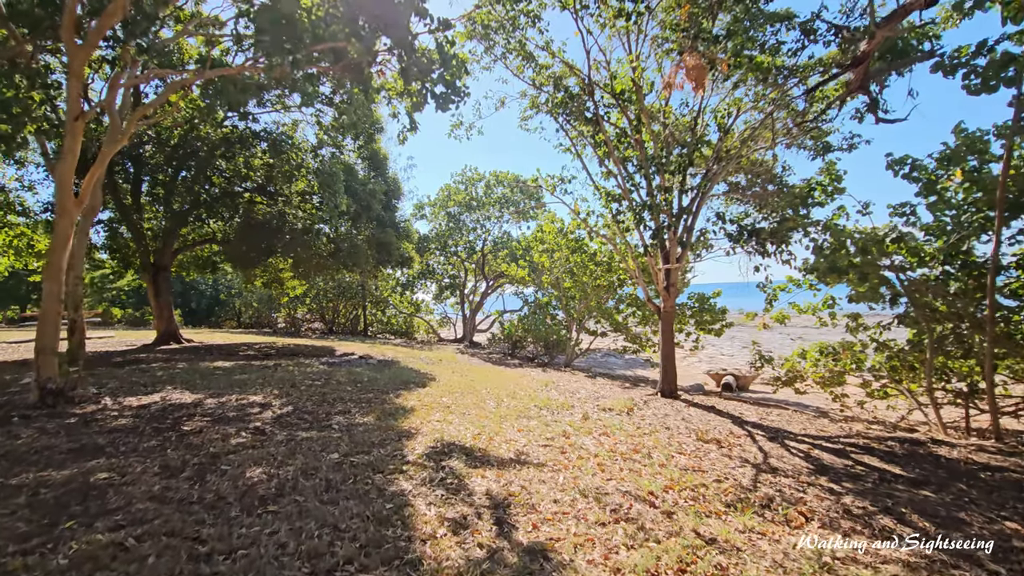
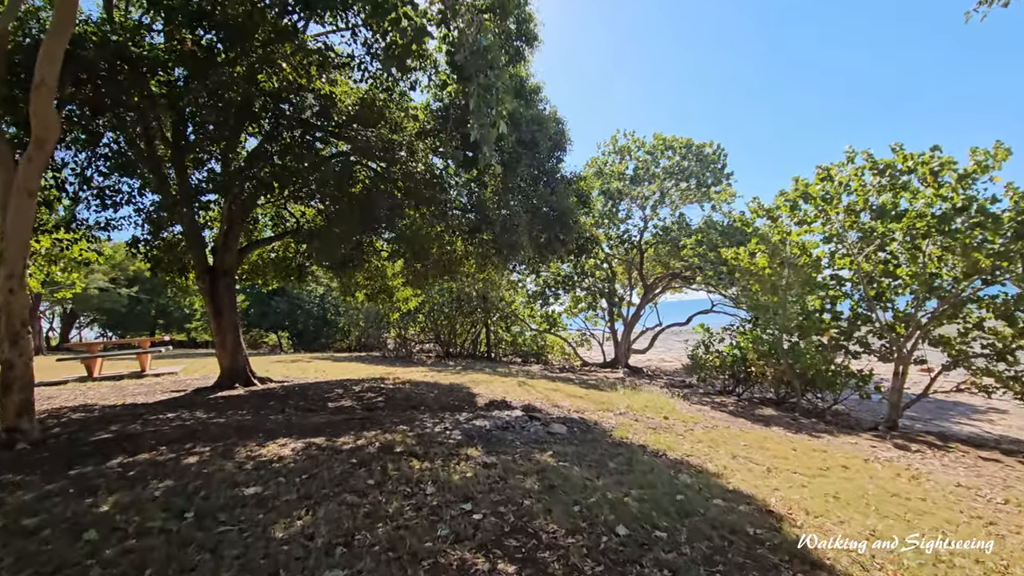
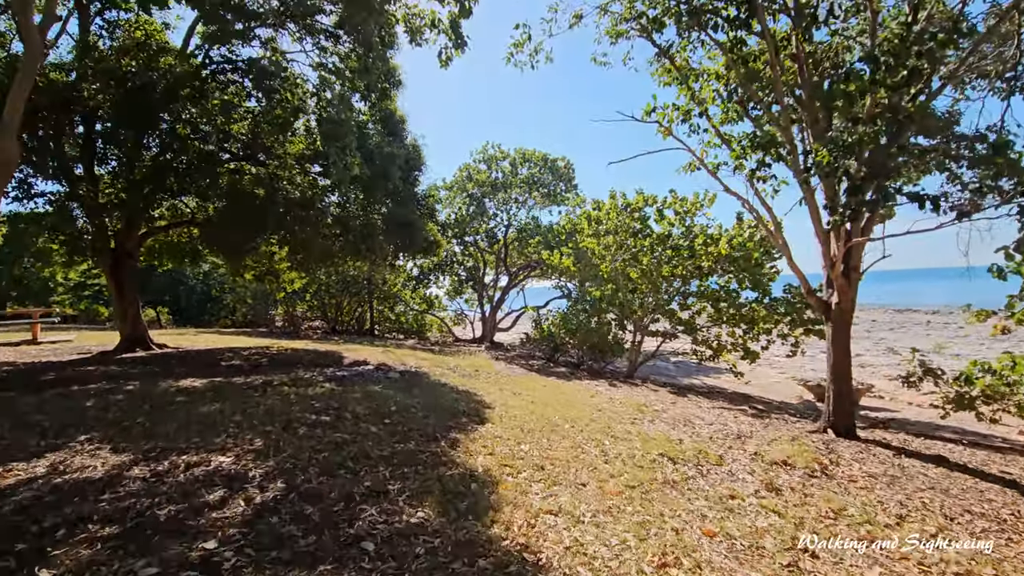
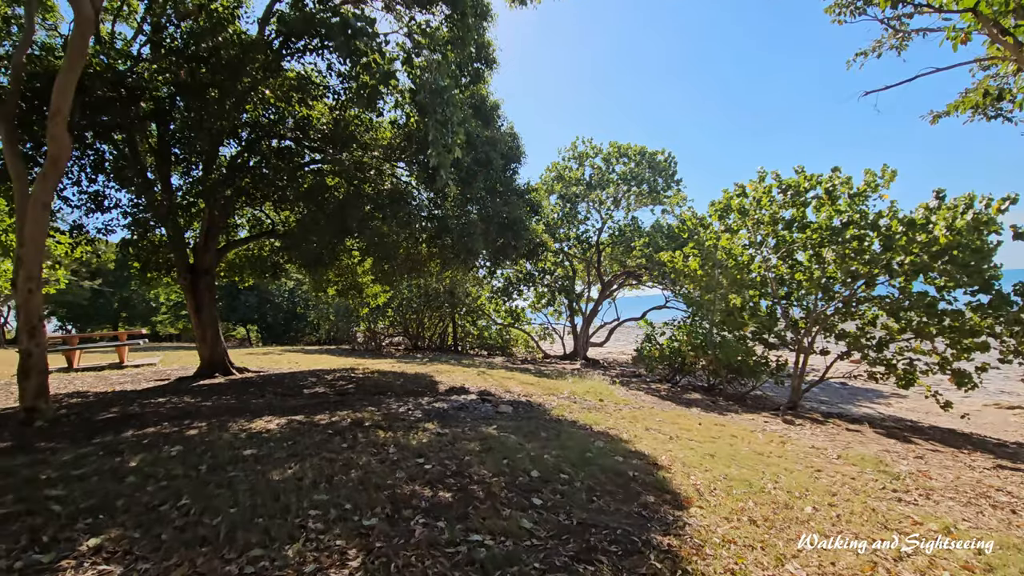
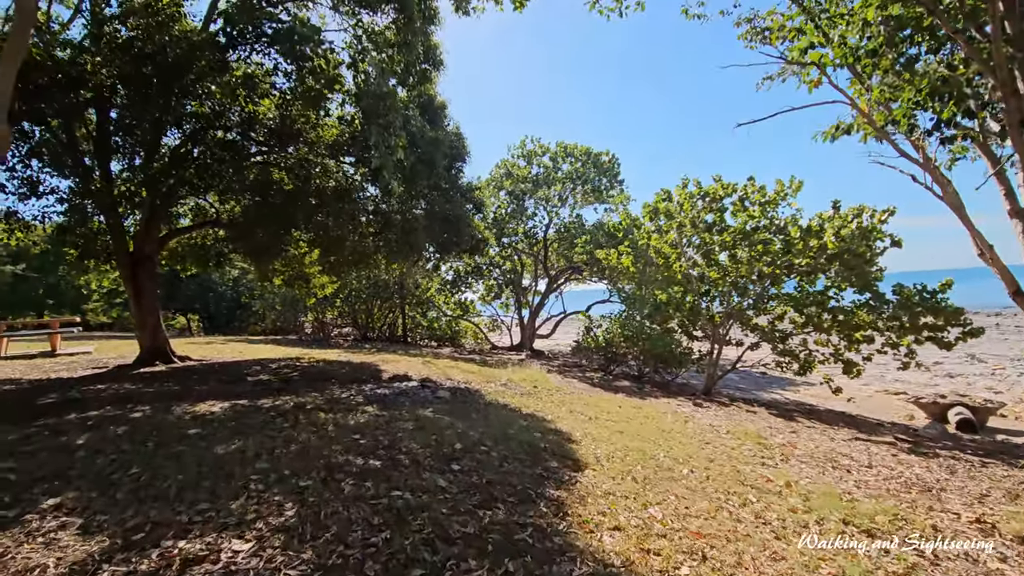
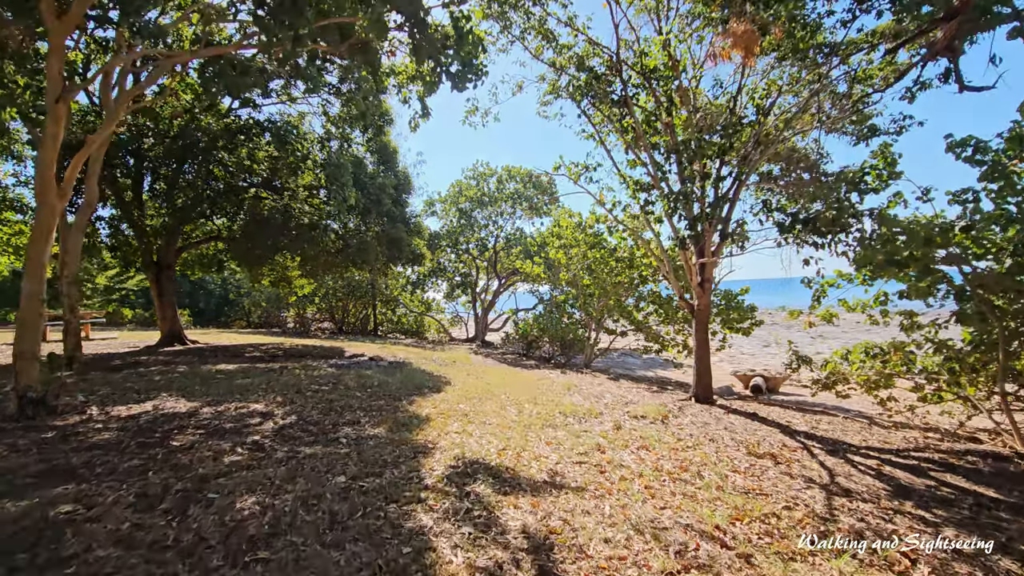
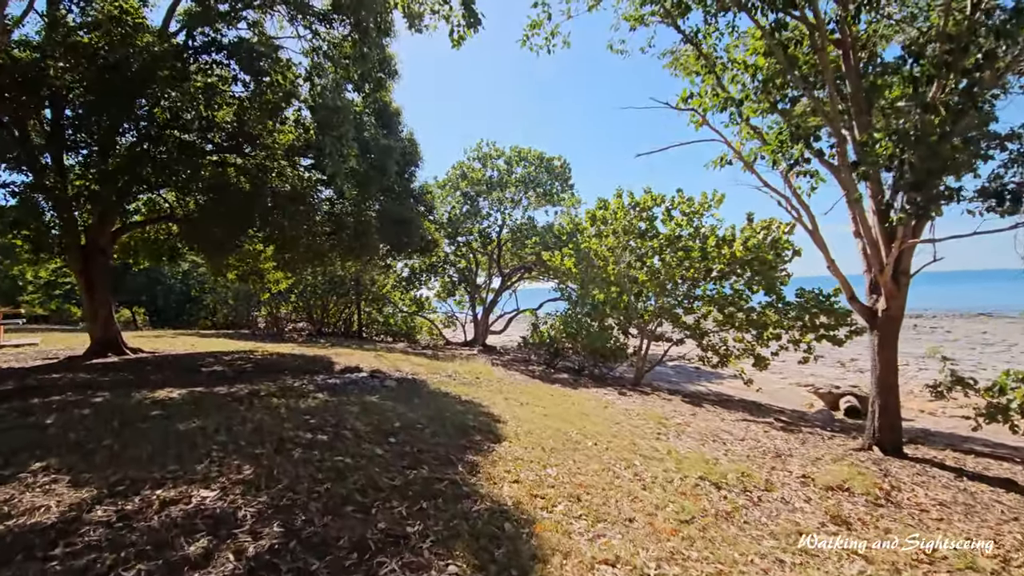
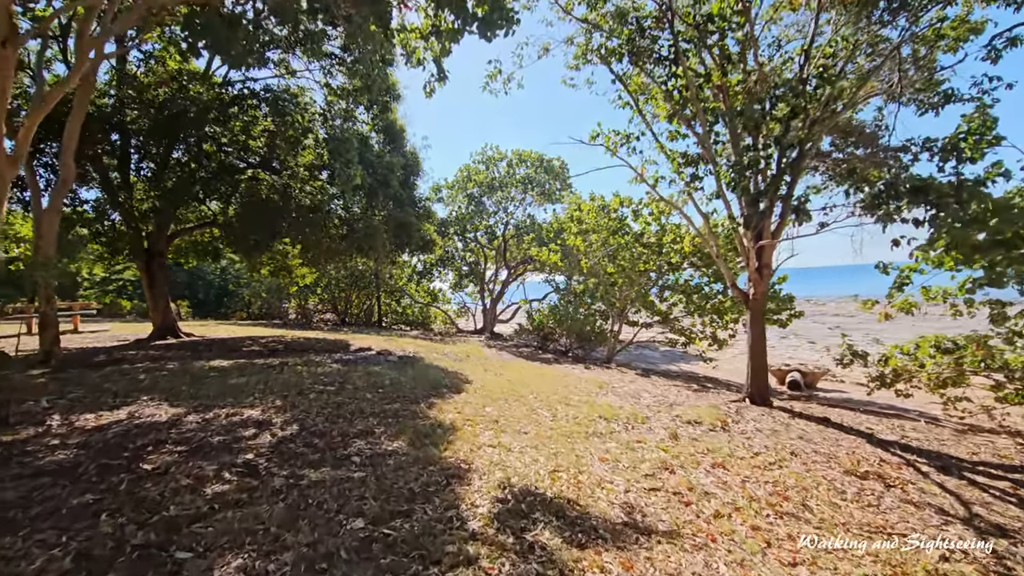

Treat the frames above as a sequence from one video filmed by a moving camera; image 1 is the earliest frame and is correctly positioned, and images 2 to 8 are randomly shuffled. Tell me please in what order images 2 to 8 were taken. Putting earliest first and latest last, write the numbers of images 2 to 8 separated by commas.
6, 8, 3, 7, 5, 4, 2
